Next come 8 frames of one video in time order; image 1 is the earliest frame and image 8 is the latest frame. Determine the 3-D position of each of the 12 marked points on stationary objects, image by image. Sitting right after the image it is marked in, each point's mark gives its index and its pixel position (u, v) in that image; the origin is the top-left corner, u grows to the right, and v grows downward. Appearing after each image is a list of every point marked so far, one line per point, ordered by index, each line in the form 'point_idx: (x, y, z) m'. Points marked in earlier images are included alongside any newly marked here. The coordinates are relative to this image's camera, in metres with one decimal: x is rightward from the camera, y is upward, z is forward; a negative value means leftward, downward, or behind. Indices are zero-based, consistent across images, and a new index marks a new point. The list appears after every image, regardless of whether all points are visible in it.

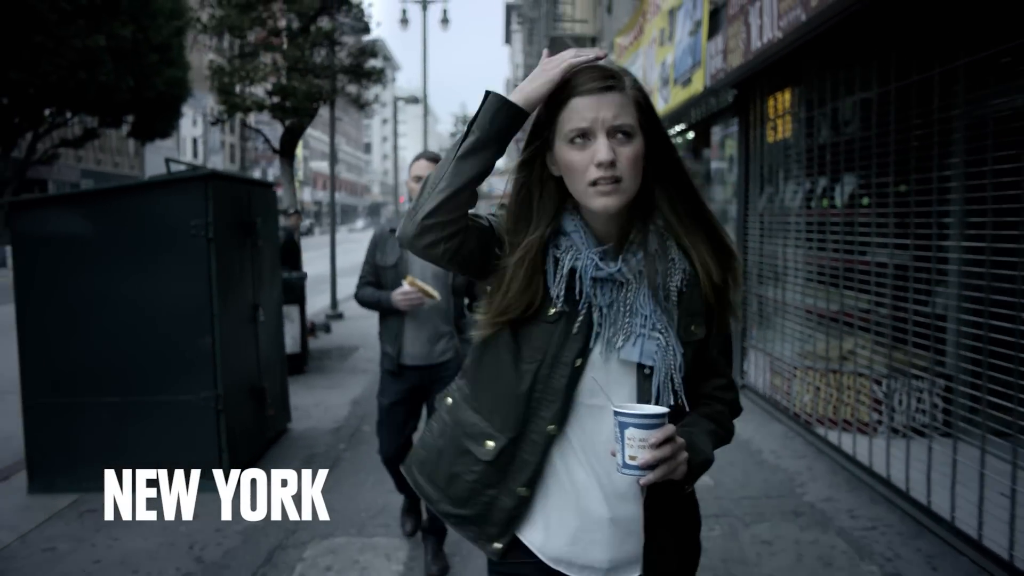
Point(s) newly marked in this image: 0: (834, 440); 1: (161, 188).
0: (+1.9, -0.9, +6.4) m
1: (-1.7, +0.5, +5.4) m
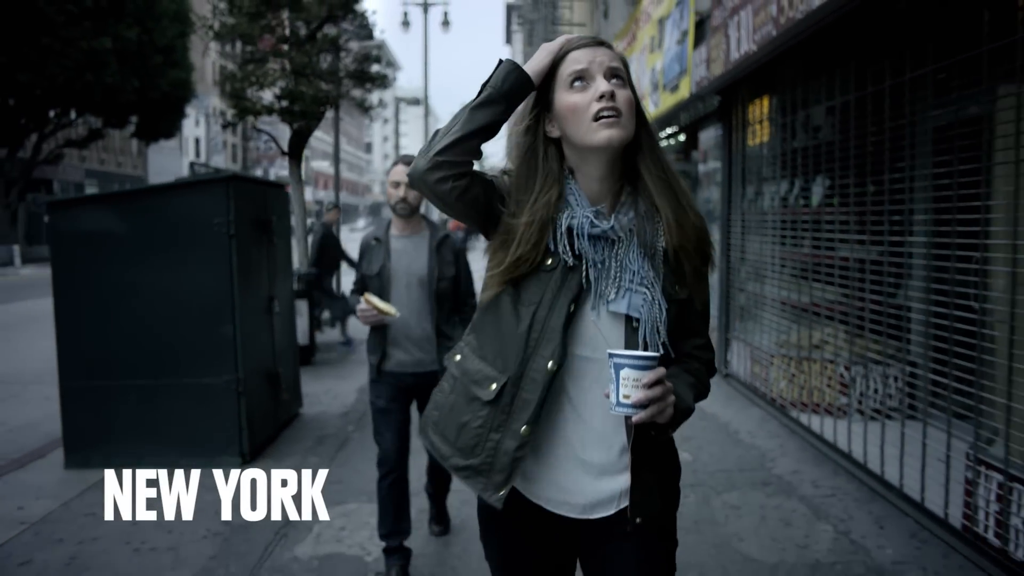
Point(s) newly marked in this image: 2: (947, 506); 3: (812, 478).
0: (+1.9, -0.8, +6.9) m
1: (-1.7, +0.5, +5.9) m
2: (+1.7, -0.9, +4.4) m
3: (+1.5, -0.9, +5.4) m
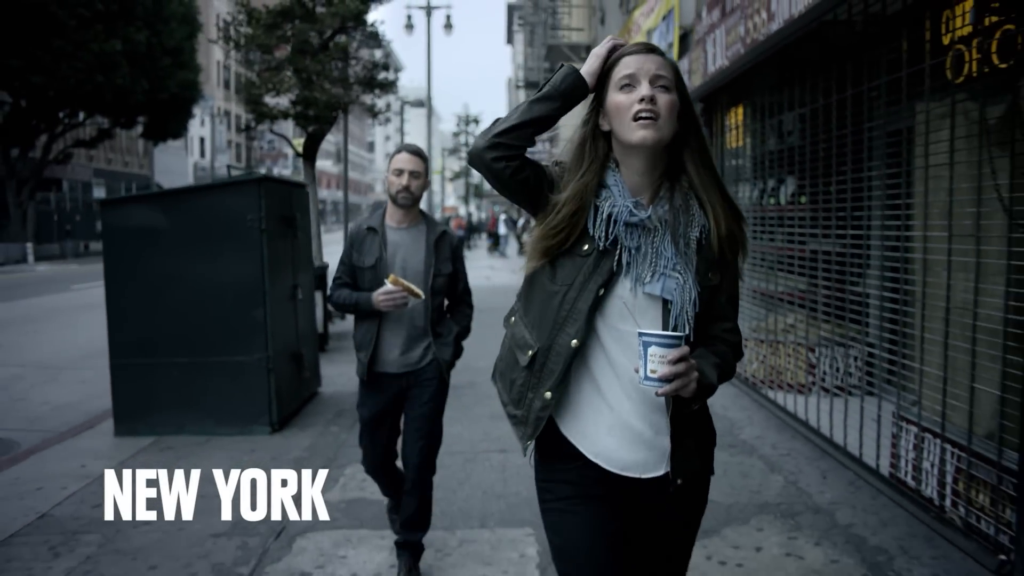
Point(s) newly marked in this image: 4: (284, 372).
0: (+1.8, -0.8, +7.7) m
1: (-1.8, +0.6, +6.6) m
2: (+1.7, -0.8, +5.2) m
3: (+1.5, -0.9, +6.1) m
4: (-1.5, -0.5, +7.1) m
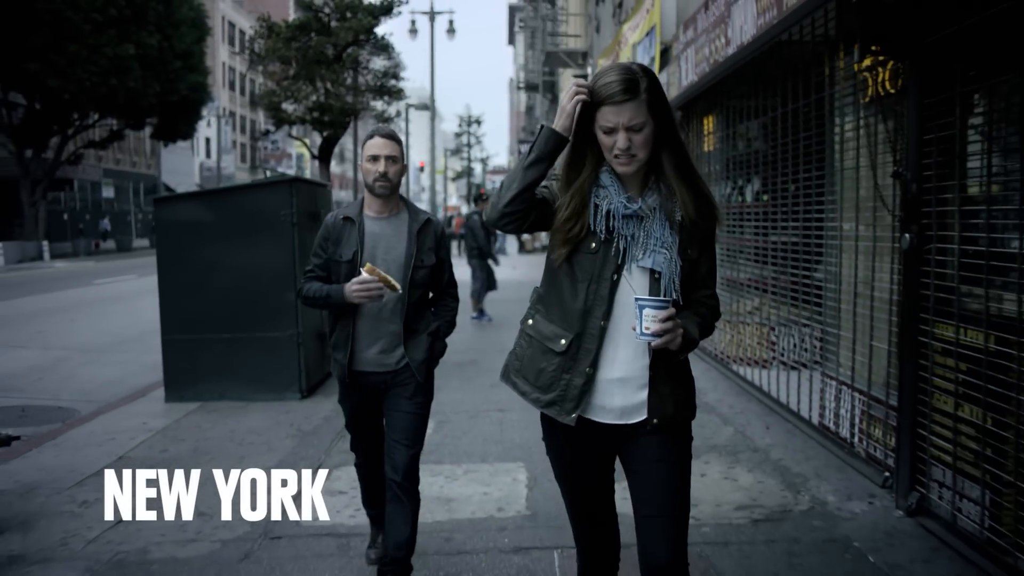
0: (+1.8, -0.7, +8.8) m
1: (-1.8, +0.7, +7.7) m
2: (+1.7, -0.7, +6.2) m
3: (+1.4, -0.8, +7.2) m
4: (-1.5, -0.4, +8.2) m
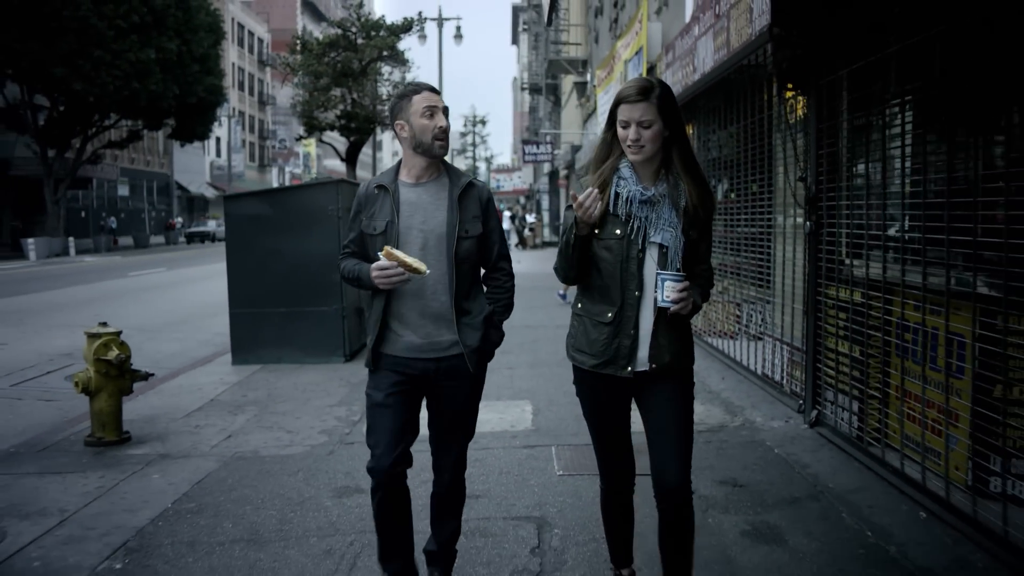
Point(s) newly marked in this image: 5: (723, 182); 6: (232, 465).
0: (+1.9, -0.5, +10.4) m
1: (-1.7, +0.9, +9.3) m
2: (+1.8, -0.6, +7.8) m
3: (+1.5, -0.6, +8.8) m
4: (-1.4, -0.3, +9.8) m
5: (+1.9, +1.0, +9.9) m
6: (-1.4, -0.9, +5.6) m
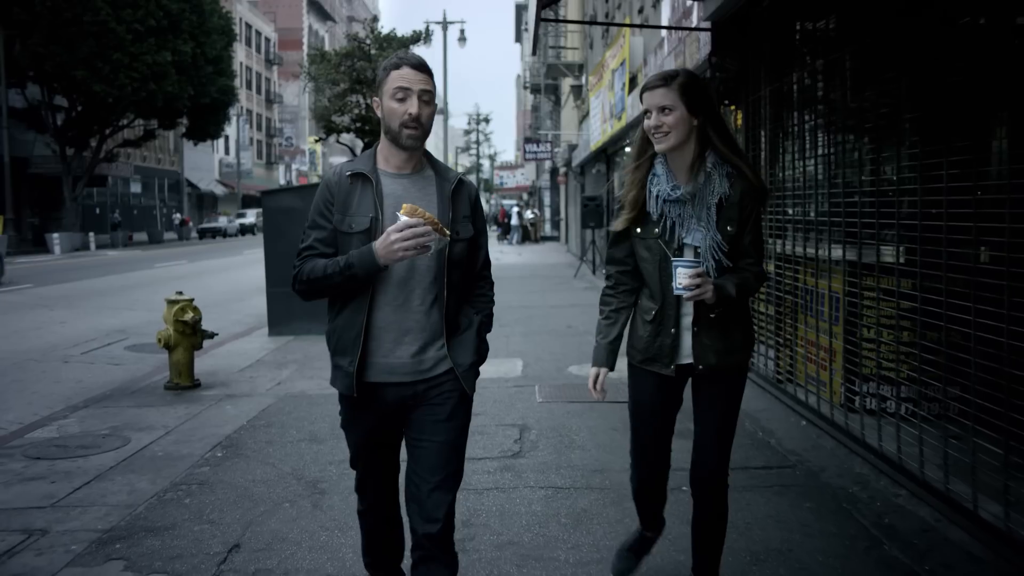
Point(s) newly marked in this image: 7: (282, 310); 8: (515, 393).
0: (+1.9, -0.3, +11.9) m
1: (-1.8, +1.0, +10.9) m
2: (+1.7, -0.4, +9.4) m
3: (+1.5, -0.4, +10.4) m
4: (-1.5, -0.1, +11.4) m
5: (+1.9, +1.1, +11.4) m
6: (-1.5, -0.7, +7.2) m
7: (-2.3, -0.2, +11.0) m
8: (0.0, -0.7, +7.0) m
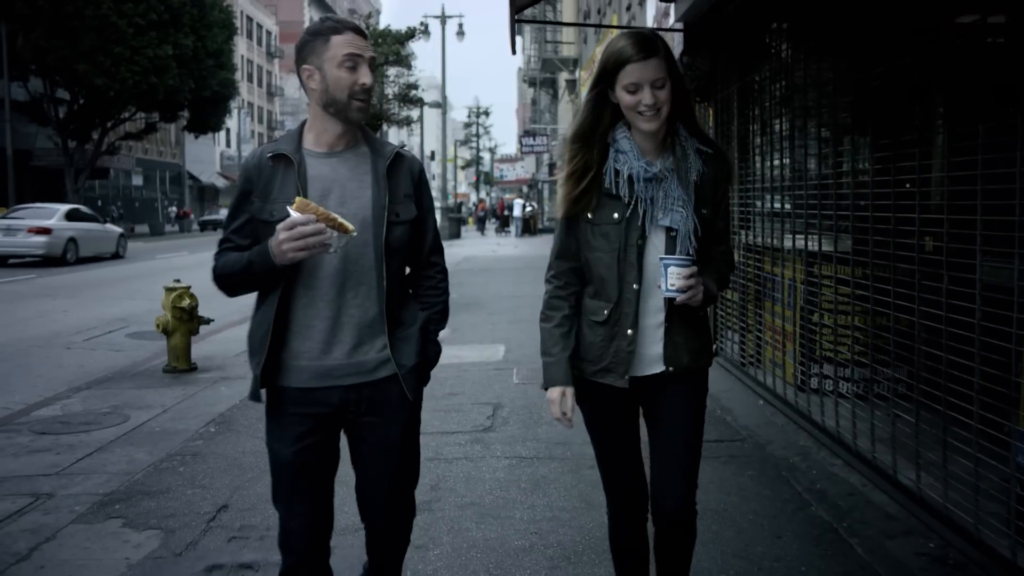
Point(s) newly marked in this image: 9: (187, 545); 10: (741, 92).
0: (+1.7, -0.2, +12.3) m
1: (-1.9, +1.1, +11.3) m
2: (+1.6, -0.3, +9.8) m
3: (+1.3, -0.3, +10.8) m
4: (-1.6, 0.0, +11.7) m
5: (+1.7, +1.2, +11.8) m
6: (-1.6, -0.7, +7.6) m
7: (-2.4, -0.1, +11.4) m
8: (-0.1, -0.6, +7.3) m
9: (-1.1, -0.9, +3.8) m
10: (+1.6, +1.3, +7.5) m
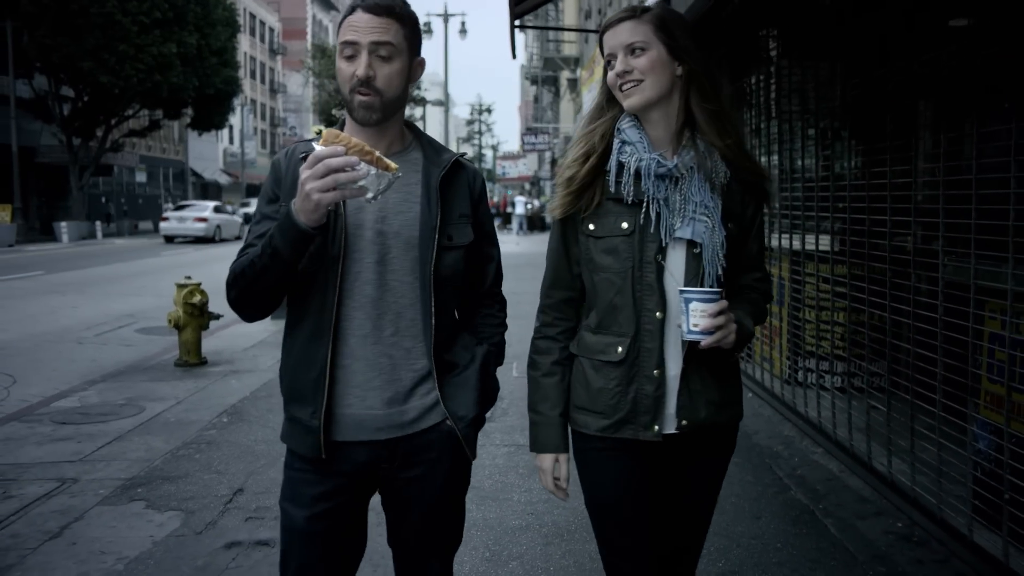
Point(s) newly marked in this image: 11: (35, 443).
0: (+1.7, -0.2, +12.6) m
1: (-1.9, +1.2, +11.5) m
2: (+1.6, -0.3, +10.0) m
3: (+1.3, -0.3, +11.0) m
4: (-1.6, 0.0, +12.0) m
5: (+1.8, +1.3, +12.1) m
6: (-1.6, -0.6, +7.8) m
7: (-2.4, -0.1, +11.7) m
8: (-0.1, -0.6, +7.6) m
9: (-1.1, -0.9, +4.1) m
10: (+1.6, +1.4, +7.8) m
11: (-2.5, -0.8, +5.7) m
